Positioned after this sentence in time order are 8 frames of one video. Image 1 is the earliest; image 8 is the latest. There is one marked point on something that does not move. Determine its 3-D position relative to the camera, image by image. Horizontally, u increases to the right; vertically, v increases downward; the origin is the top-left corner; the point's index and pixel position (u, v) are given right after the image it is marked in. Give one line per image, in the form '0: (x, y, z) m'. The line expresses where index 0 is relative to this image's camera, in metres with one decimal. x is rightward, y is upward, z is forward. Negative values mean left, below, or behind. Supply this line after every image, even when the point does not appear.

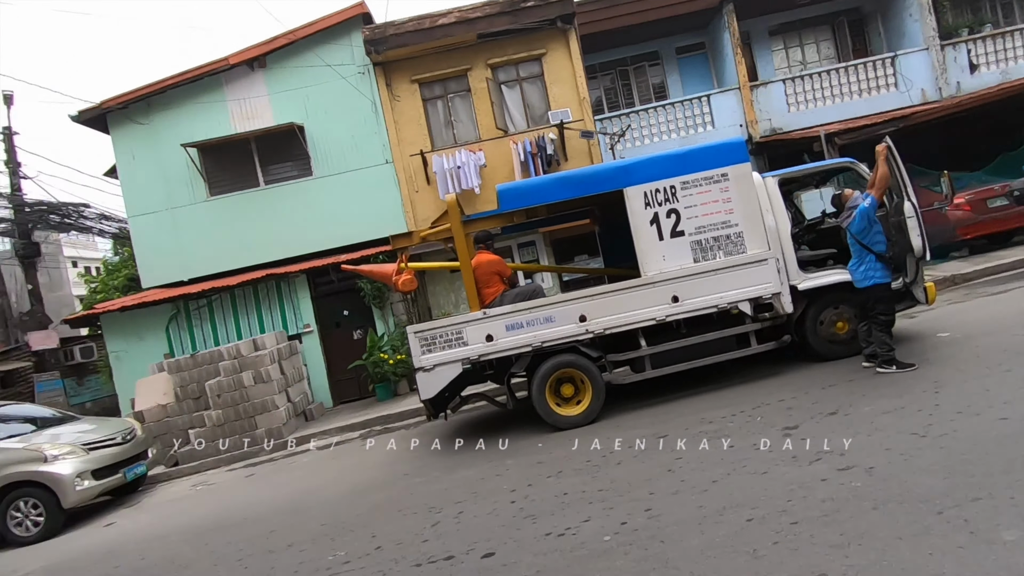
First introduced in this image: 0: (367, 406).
0: (-2.5, -2.1, +9.7) m
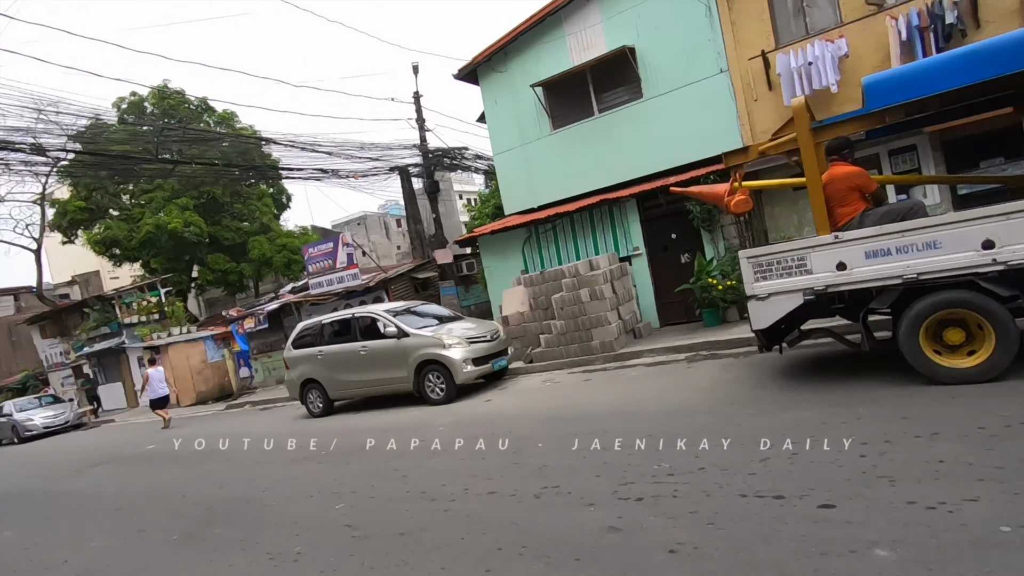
0: (+3.1, -0.8, +9.3) m
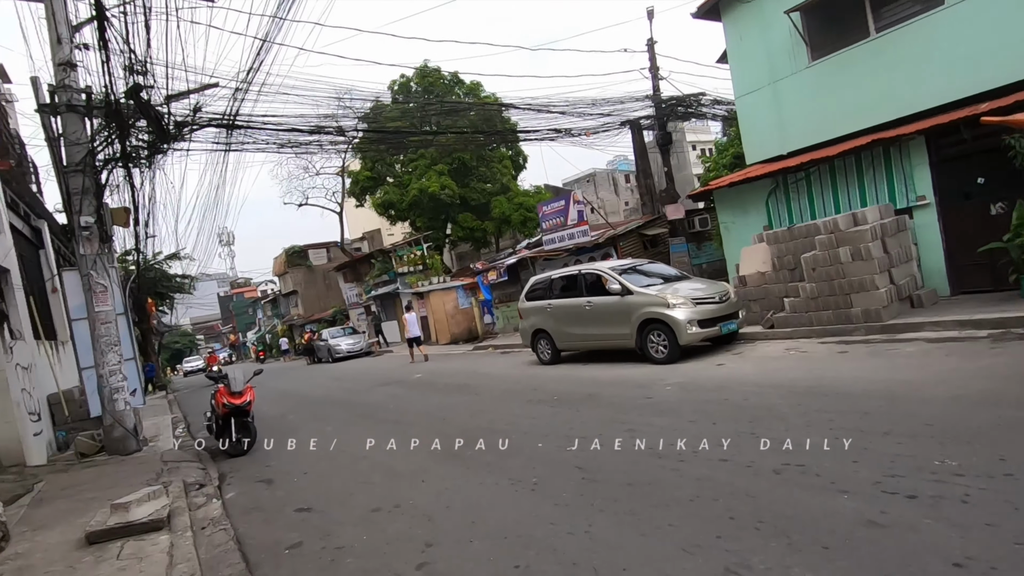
0: (+6.9, -0.2, +7.3) m
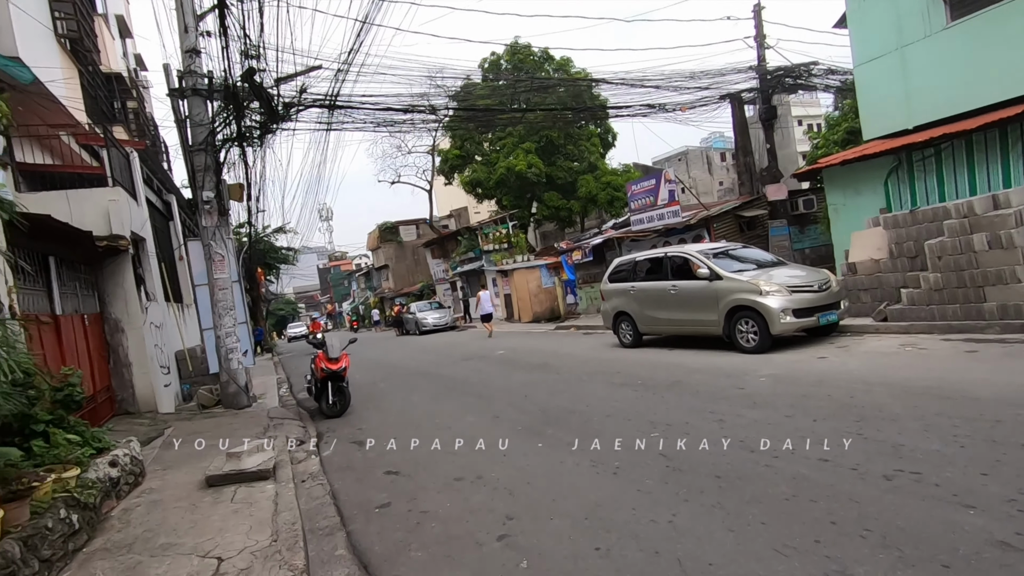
0: (+8.2, -0.2, +5.8) m
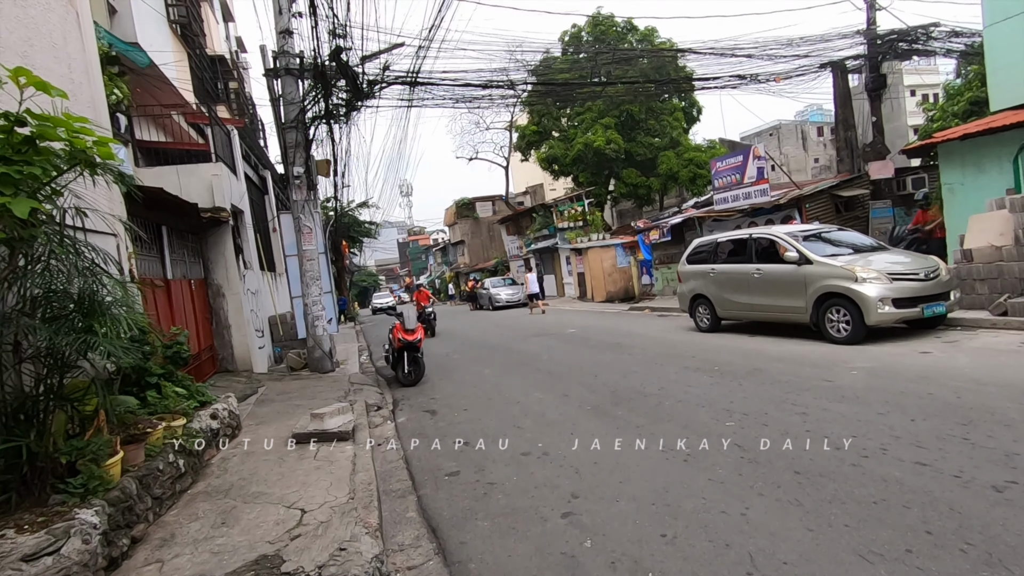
0: (+8.8, -0.2, +4.5) m
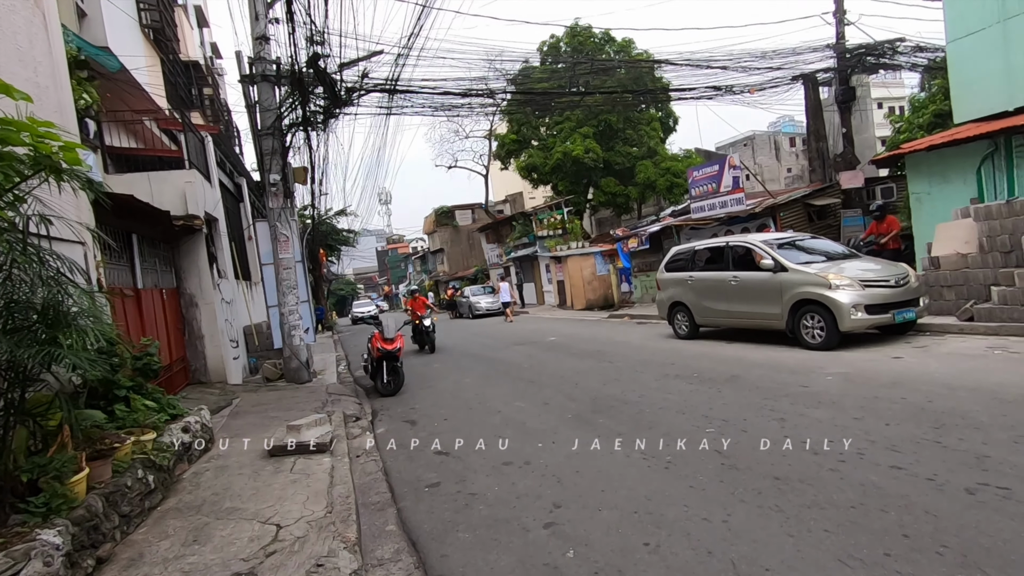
0: (+8.7, -0.3, +4.6) m
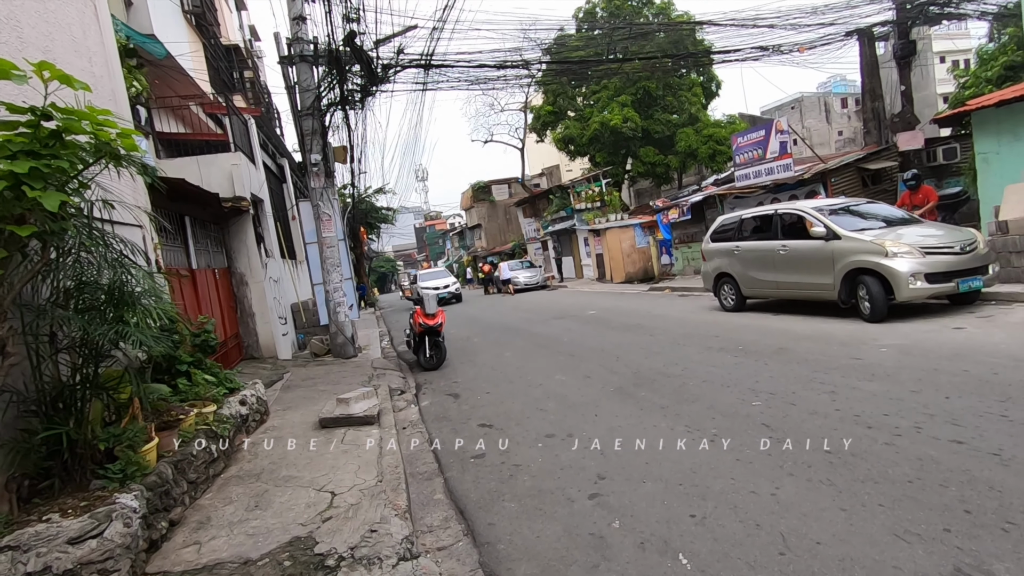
0: (+9.2, +0.1, +4.0) m
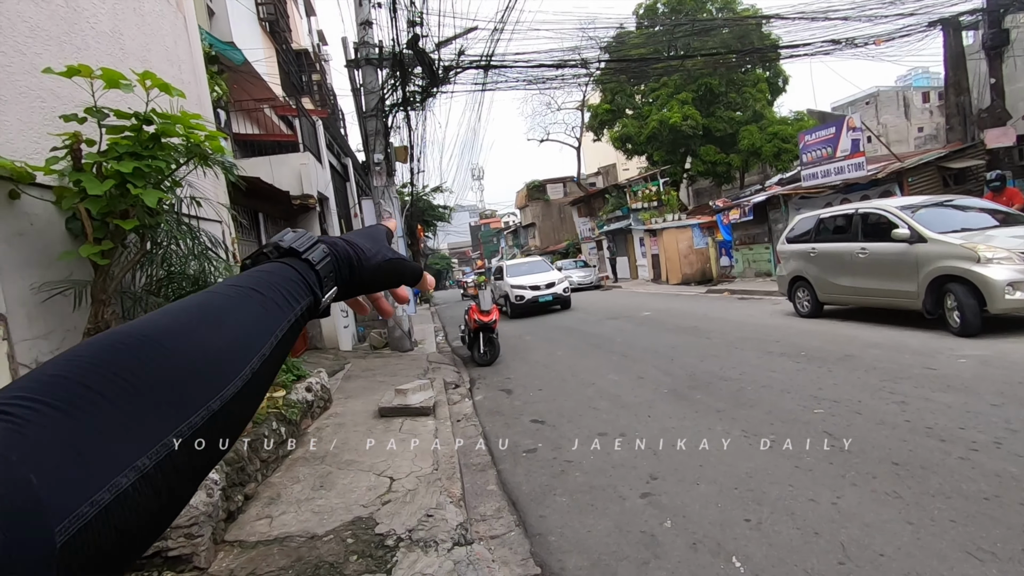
0: (+9.8, 0.0, +3.7) m
